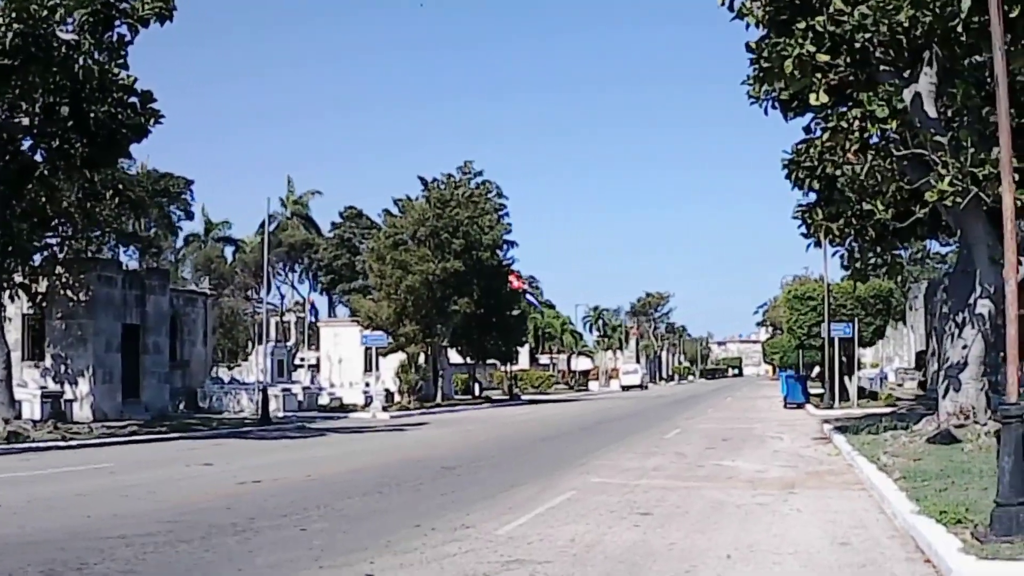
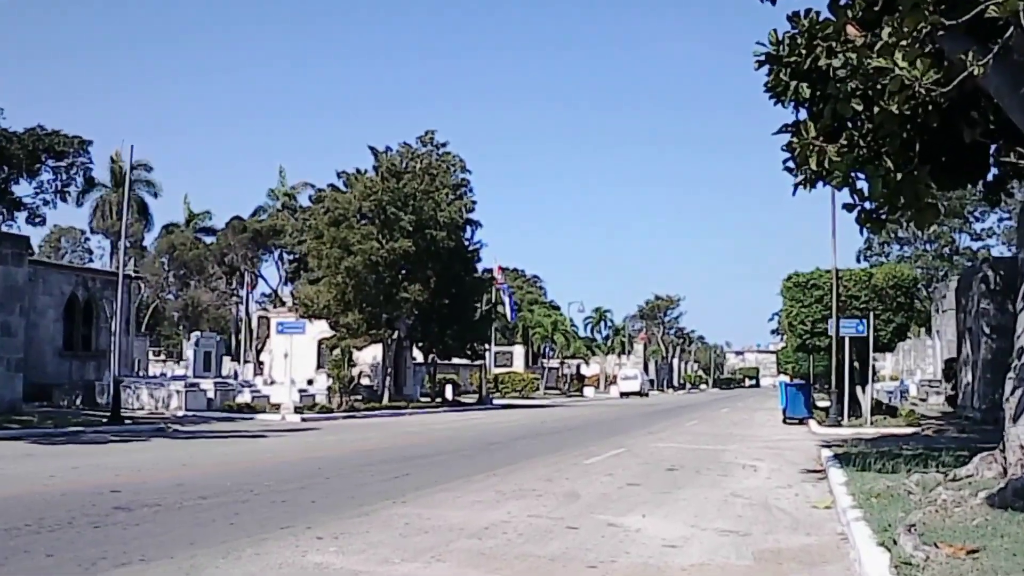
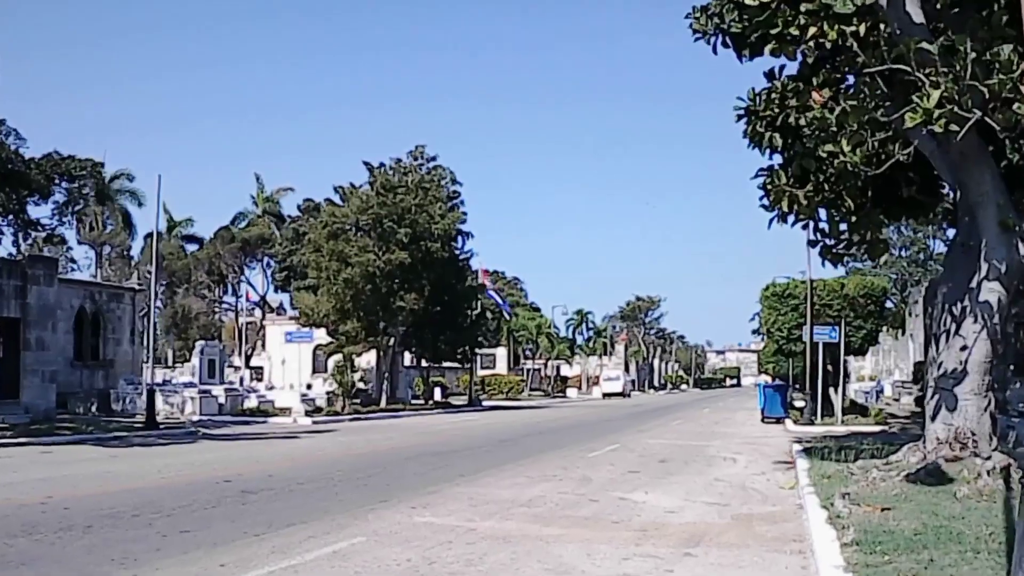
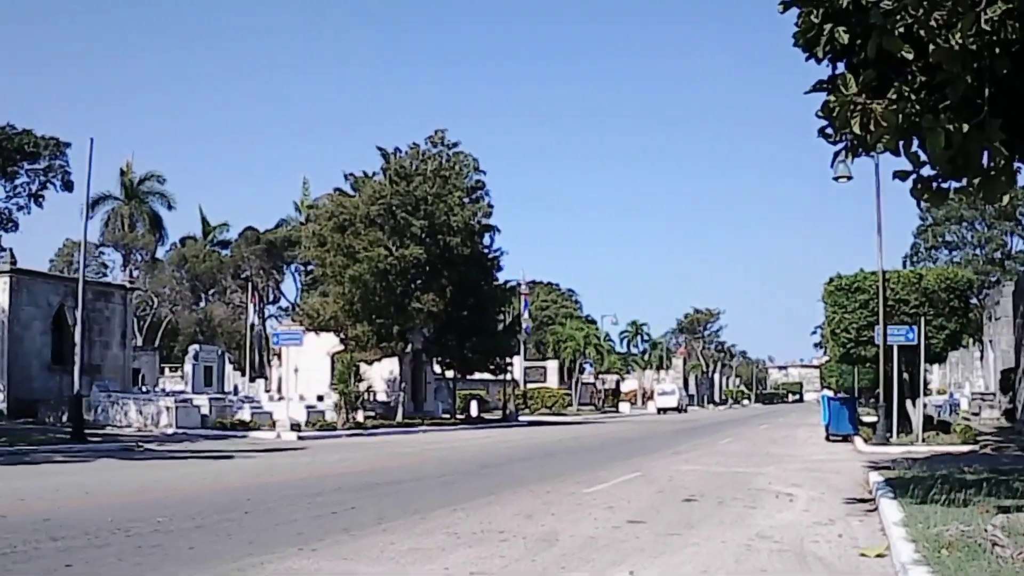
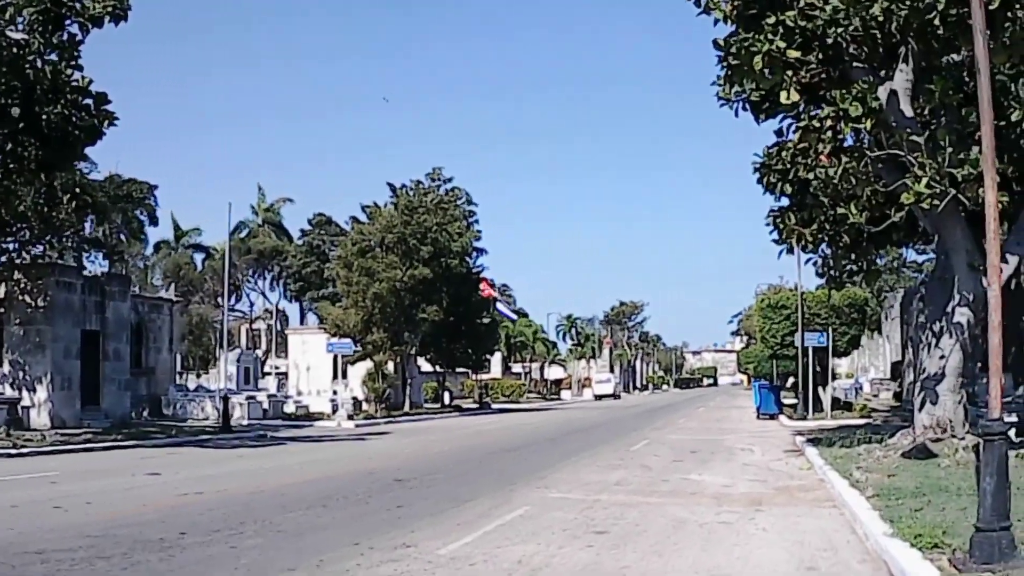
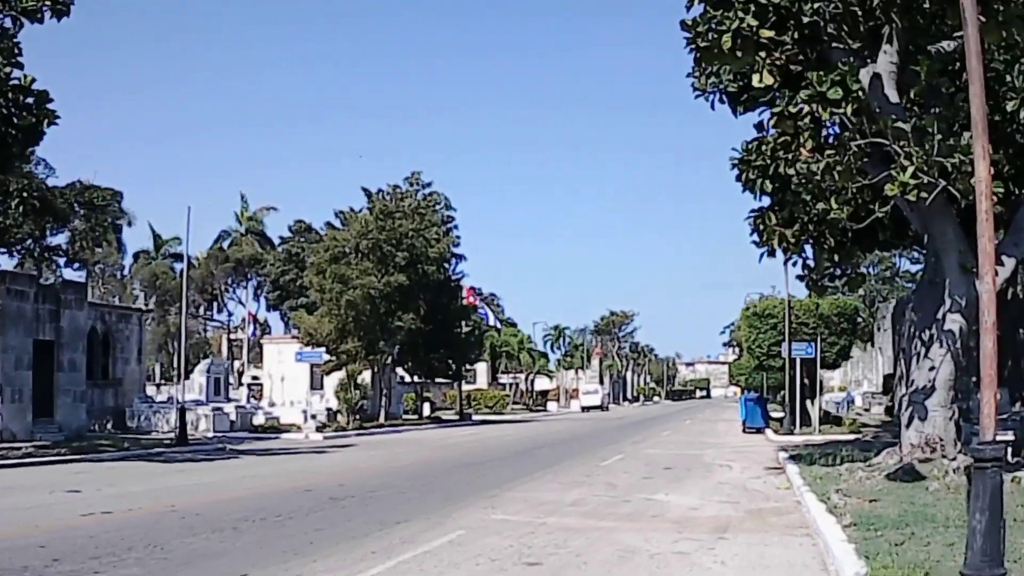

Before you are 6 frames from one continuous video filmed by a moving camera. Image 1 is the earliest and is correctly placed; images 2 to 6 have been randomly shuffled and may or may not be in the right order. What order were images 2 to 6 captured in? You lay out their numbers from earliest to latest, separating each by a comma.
5, 6, 3, 2, 4
